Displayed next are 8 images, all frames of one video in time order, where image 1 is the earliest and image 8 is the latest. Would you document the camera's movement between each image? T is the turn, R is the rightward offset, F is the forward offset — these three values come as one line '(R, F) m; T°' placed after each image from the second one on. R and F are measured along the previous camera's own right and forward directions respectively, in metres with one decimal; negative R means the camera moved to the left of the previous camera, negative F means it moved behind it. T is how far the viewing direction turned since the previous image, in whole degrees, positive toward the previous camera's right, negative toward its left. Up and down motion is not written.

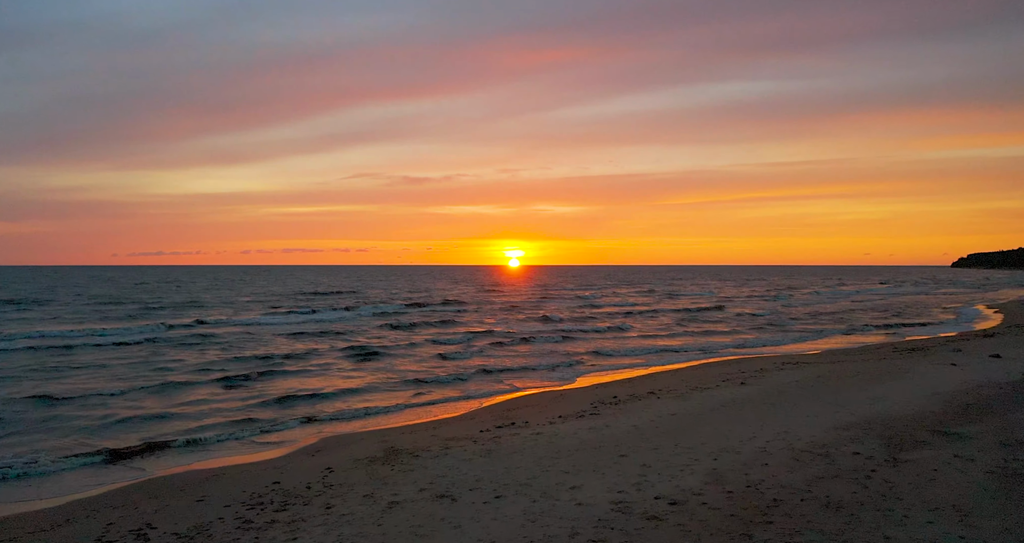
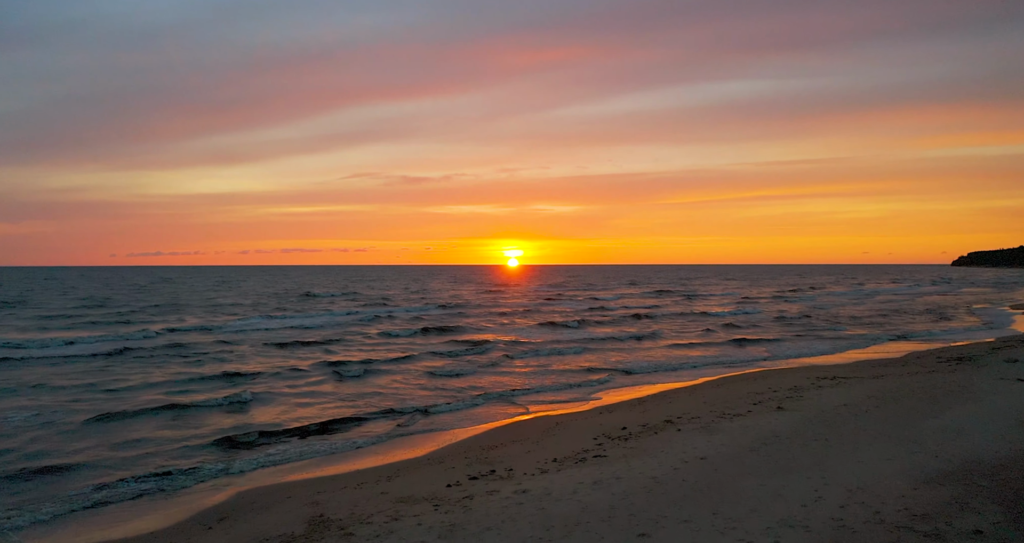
(+0.3, +4.0) m; 0°
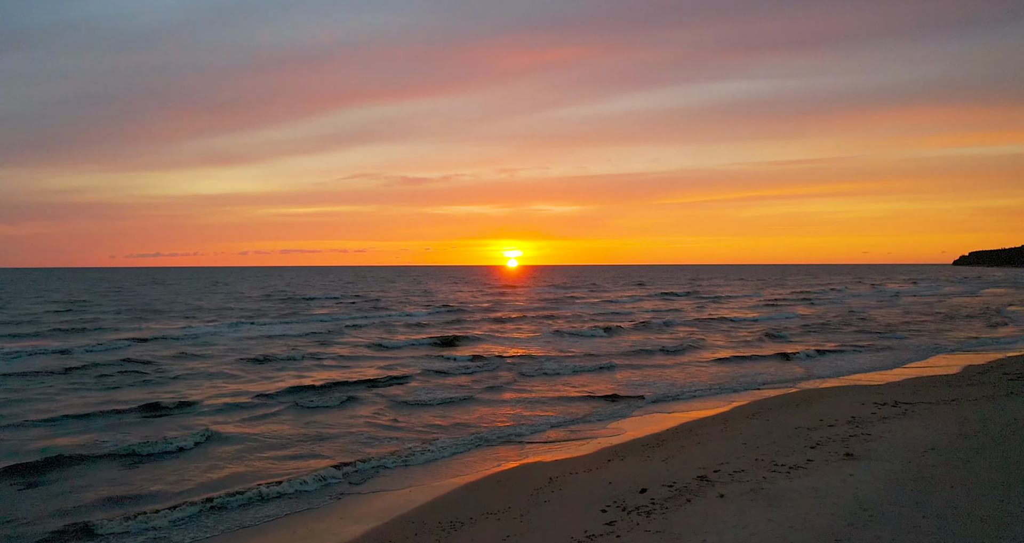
(+0.4, +4.5) m; 0°
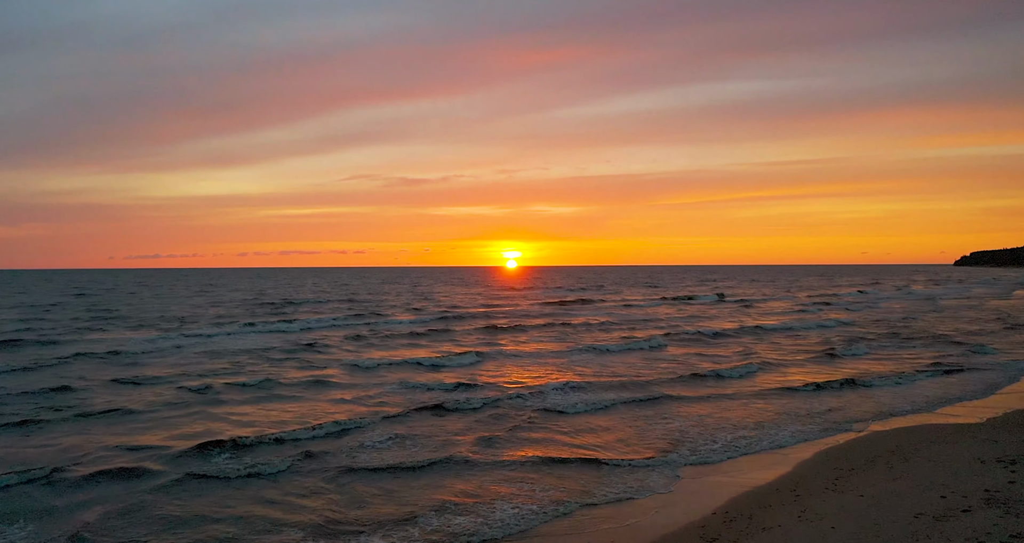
(+0.3, +5.3) m; 0°
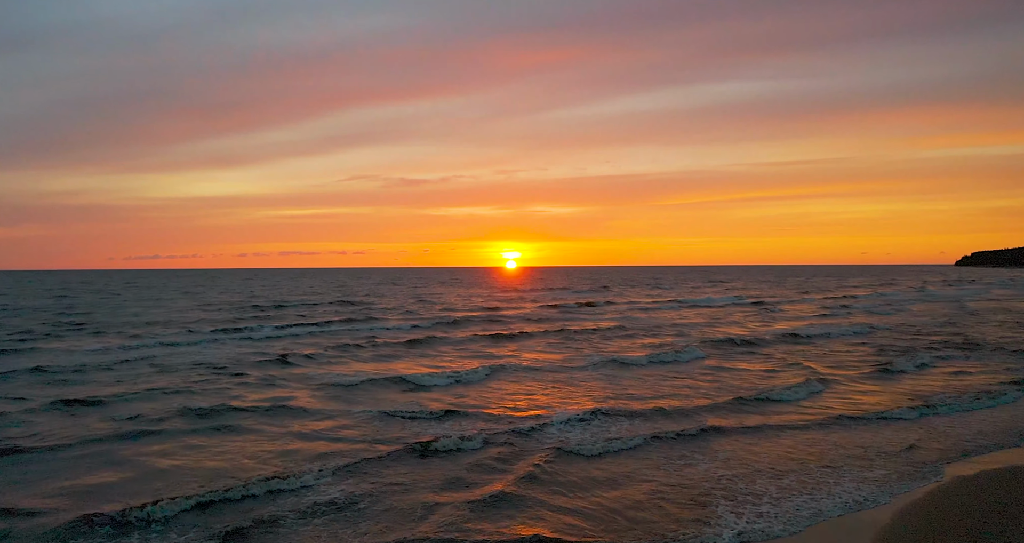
(0.0, +3.3) m; 0°
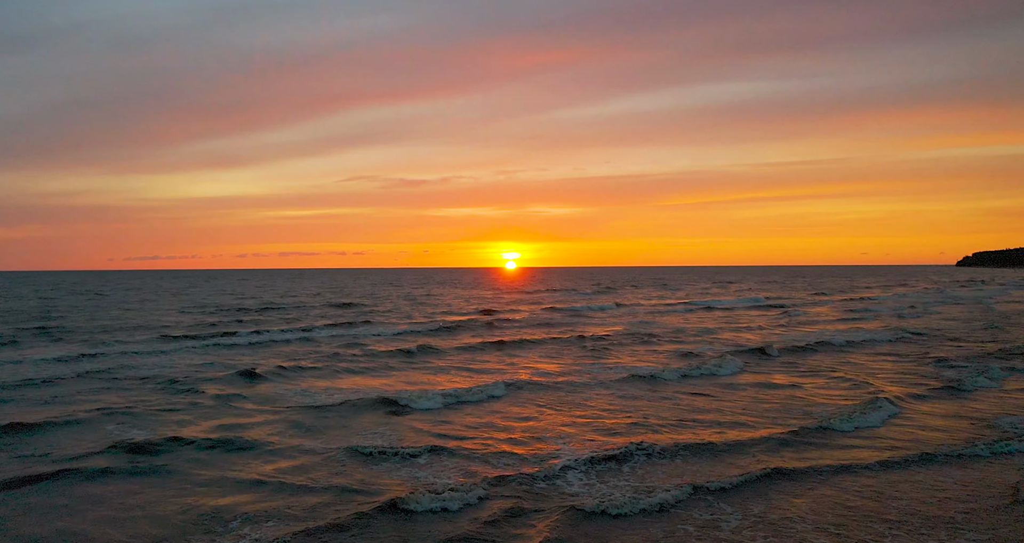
(0.0, +2.9) m; 0°
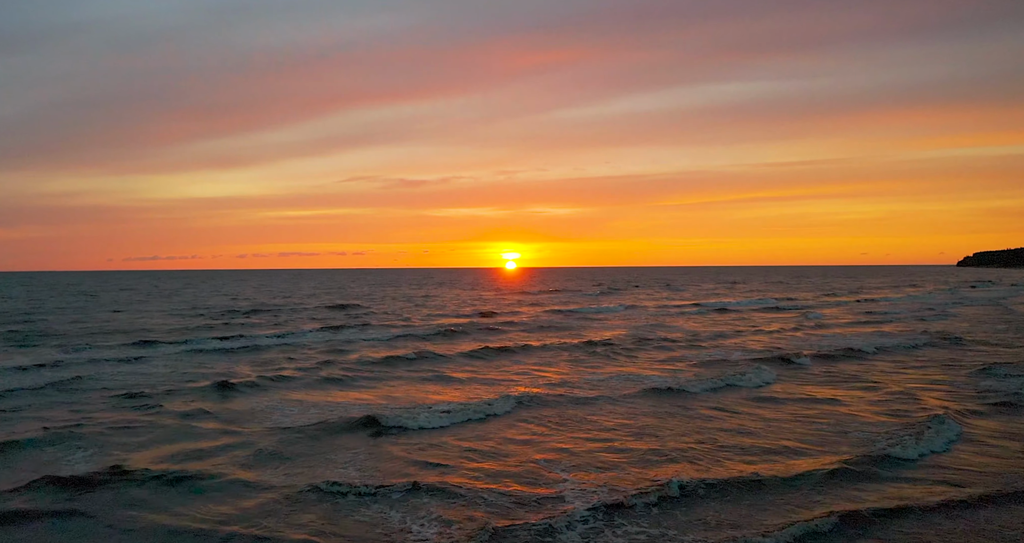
(0.0, +1.9) m; 0°
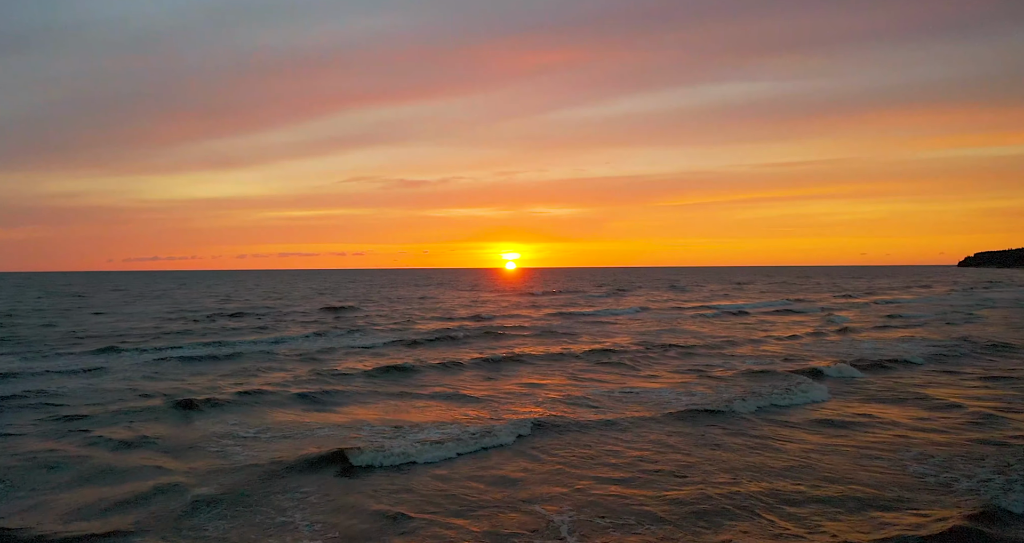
(0.0, +2.3) m; 0°
